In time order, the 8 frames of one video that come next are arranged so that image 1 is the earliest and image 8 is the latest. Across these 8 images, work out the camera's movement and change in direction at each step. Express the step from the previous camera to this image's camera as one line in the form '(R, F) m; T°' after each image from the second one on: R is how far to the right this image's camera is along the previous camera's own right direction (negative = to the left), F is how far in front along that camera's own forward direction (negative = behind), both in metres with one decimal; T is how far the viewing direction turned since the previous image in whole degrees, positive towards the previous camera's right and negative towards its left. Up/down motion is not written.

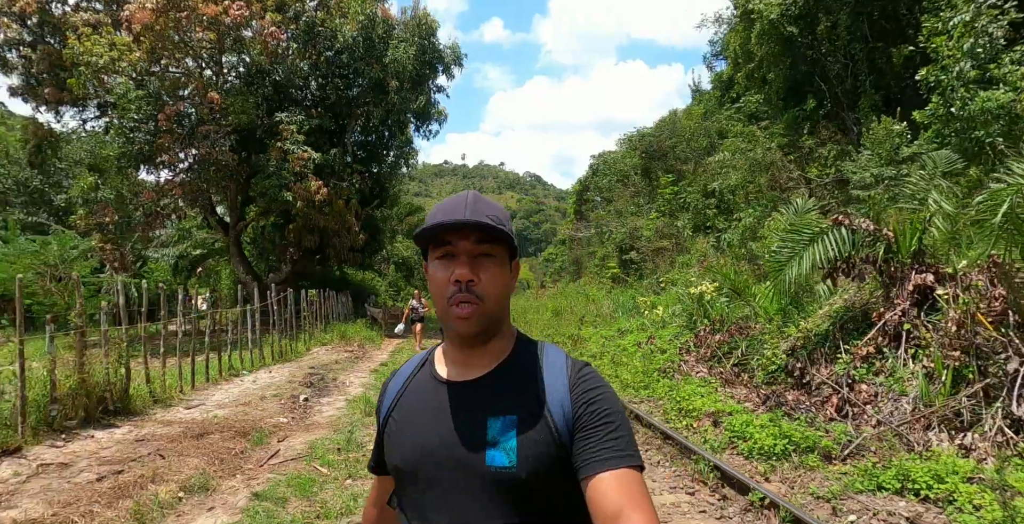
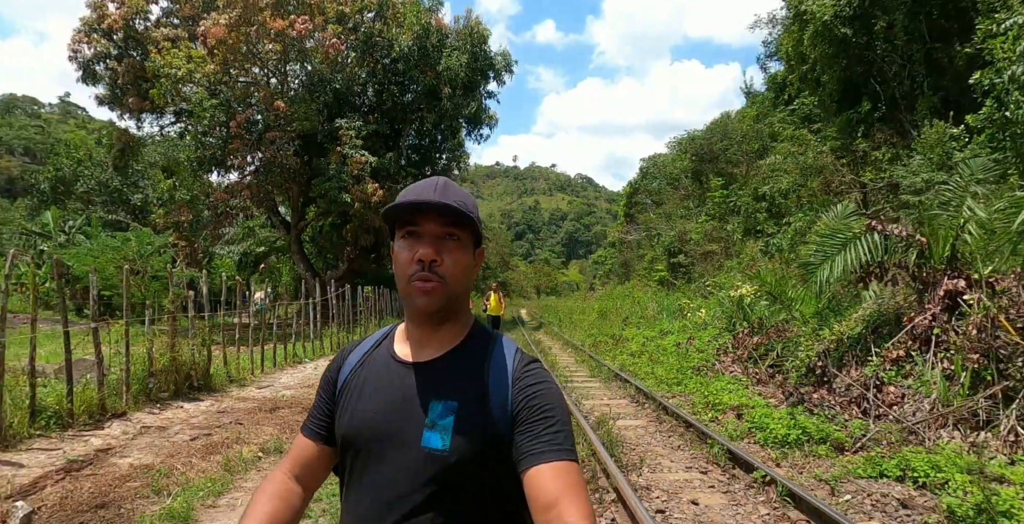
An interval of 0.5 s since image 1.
(+0.1, -0.5) m; -5°
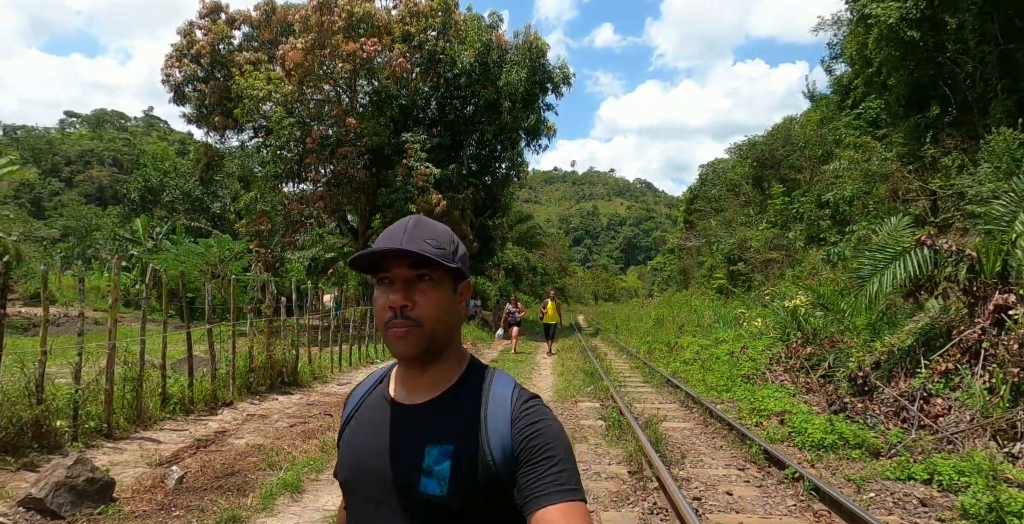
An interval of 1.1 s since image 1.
(0.0, -0.6) m; -5°
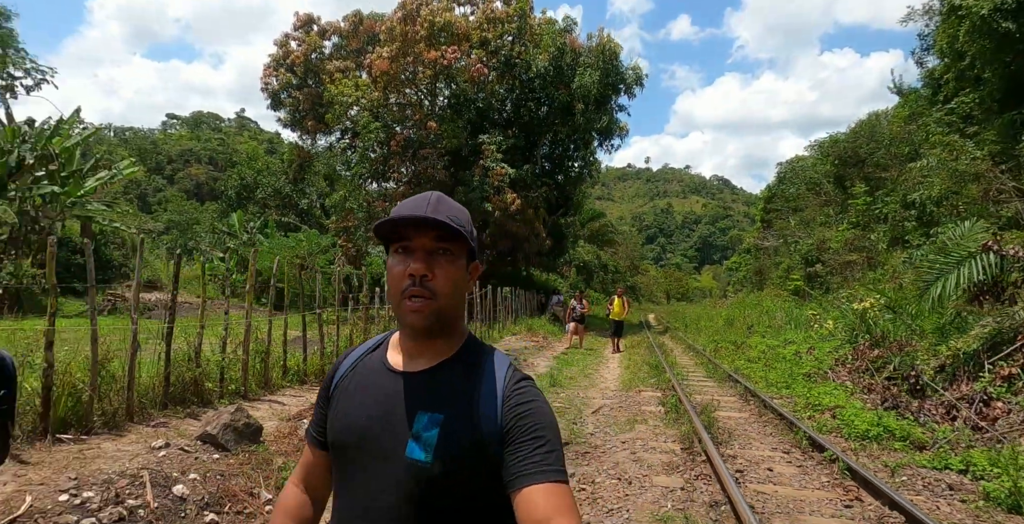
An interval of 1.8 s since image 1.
(0.0, -0.7) m; -6°
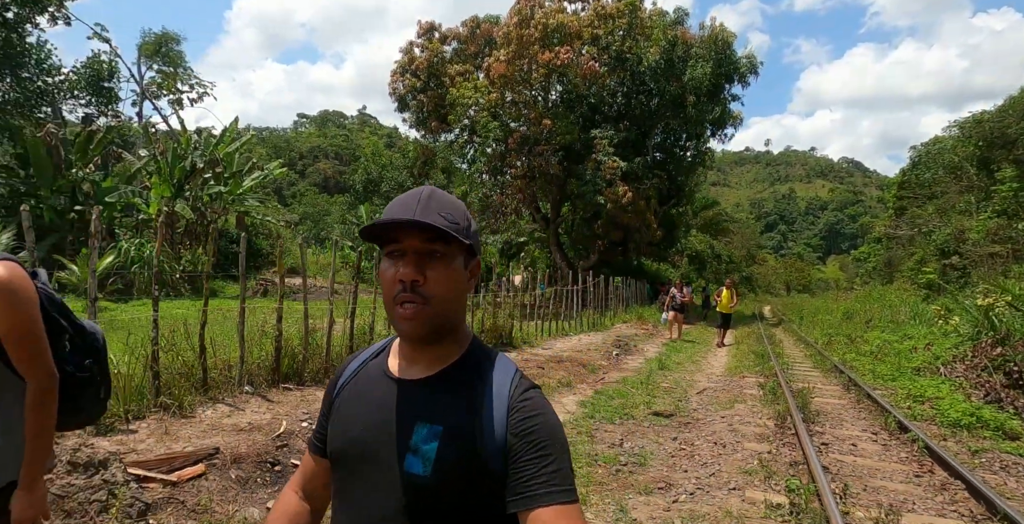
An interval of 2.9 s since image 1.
(0.0, -0.9) m; -10°
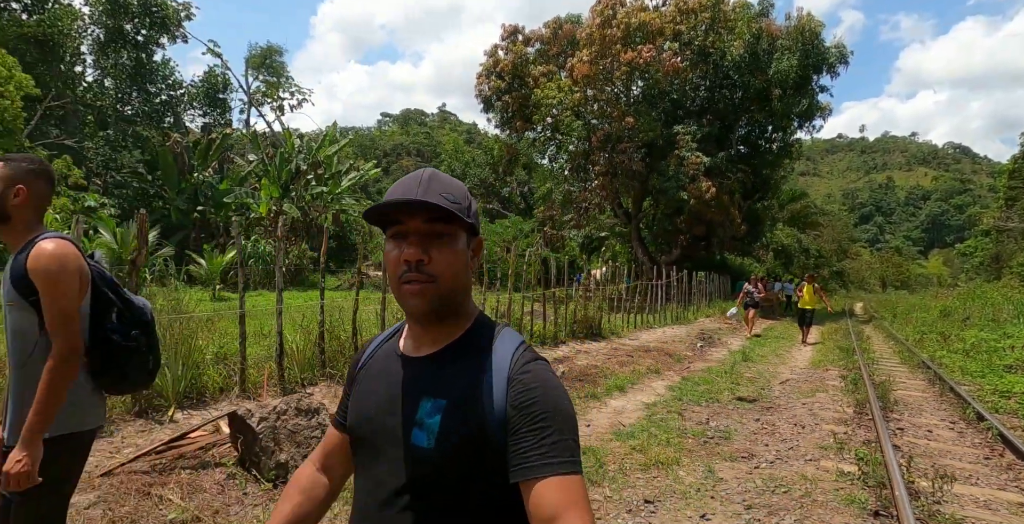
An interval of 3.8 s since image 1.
(-0.2, -0.8) m; -7°
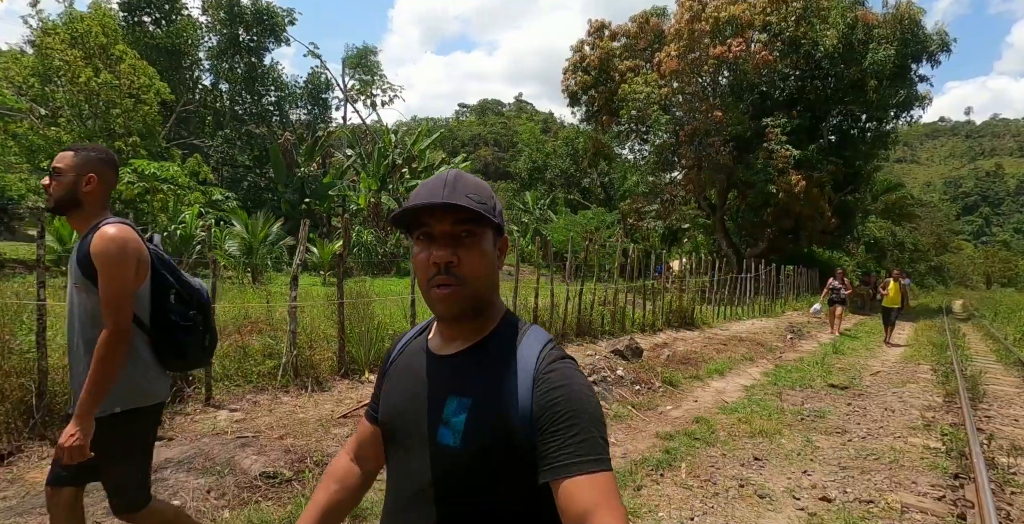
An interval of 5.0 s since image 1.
(-0.4, -0.9) m; -7°
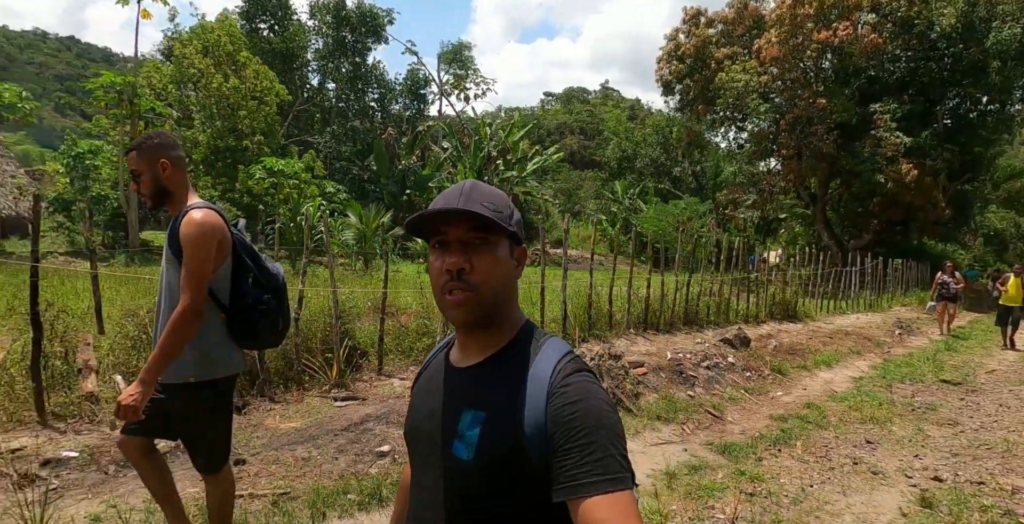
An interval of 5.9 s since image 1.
(-0.3, -0.6) m; -7°
